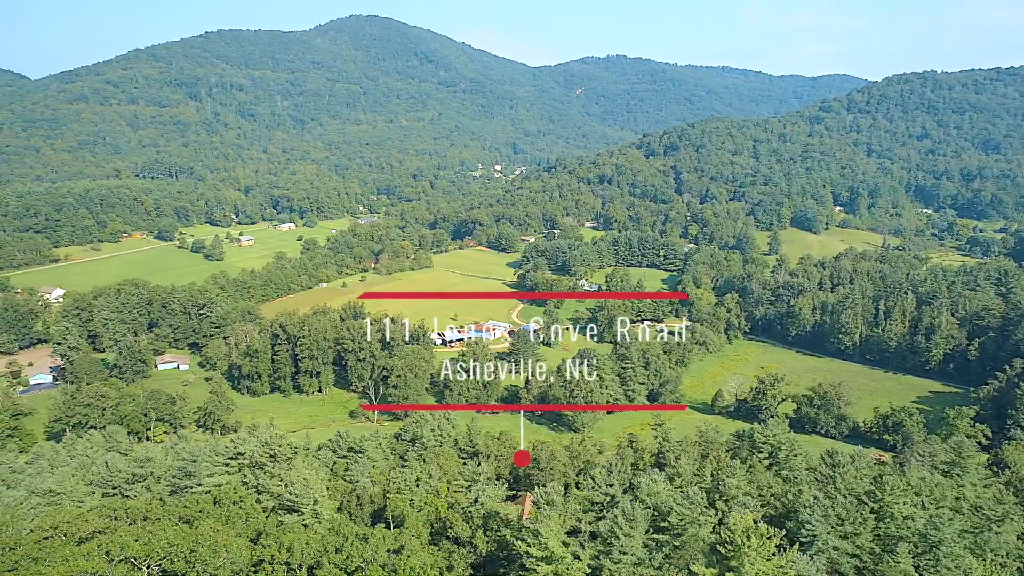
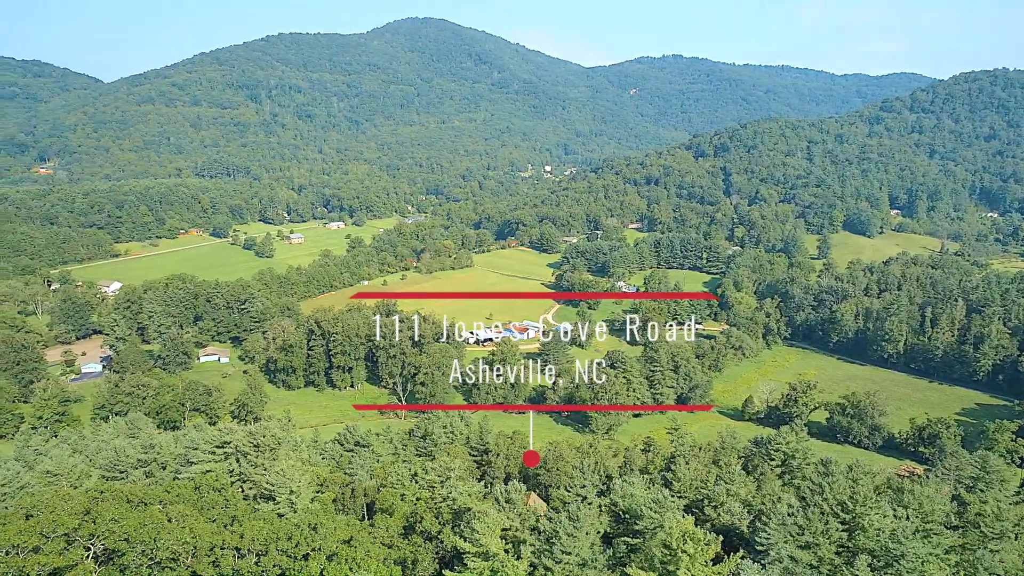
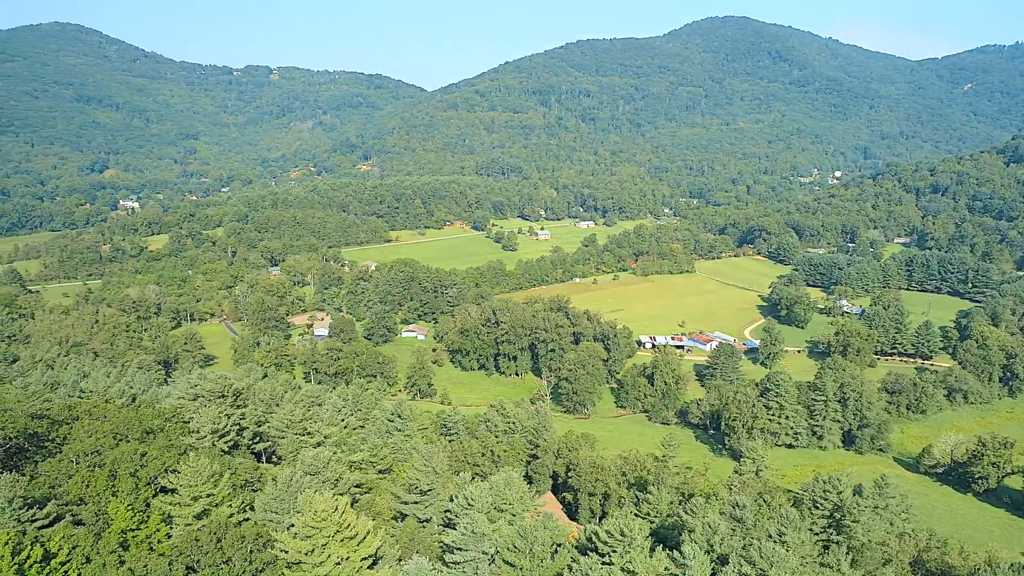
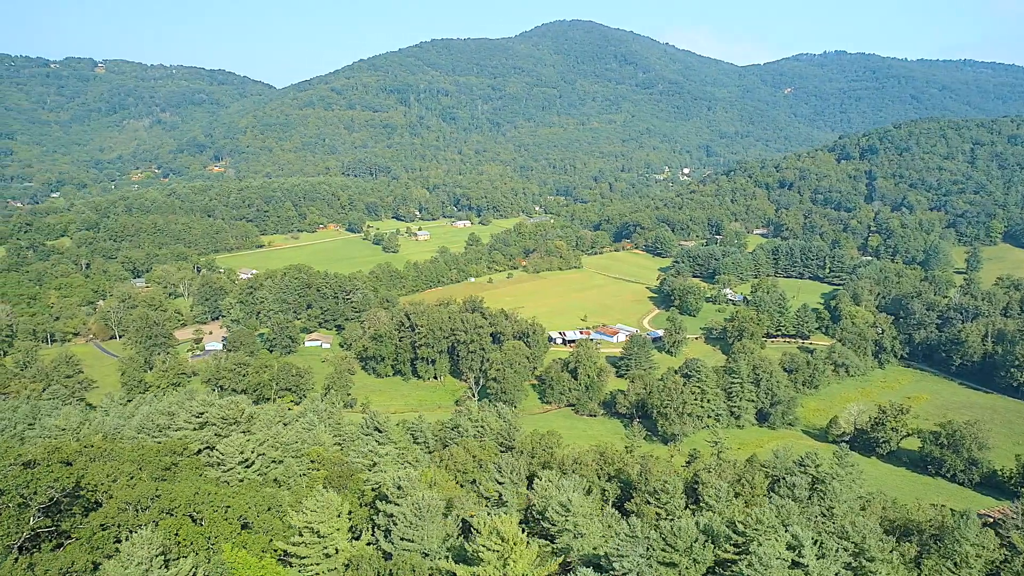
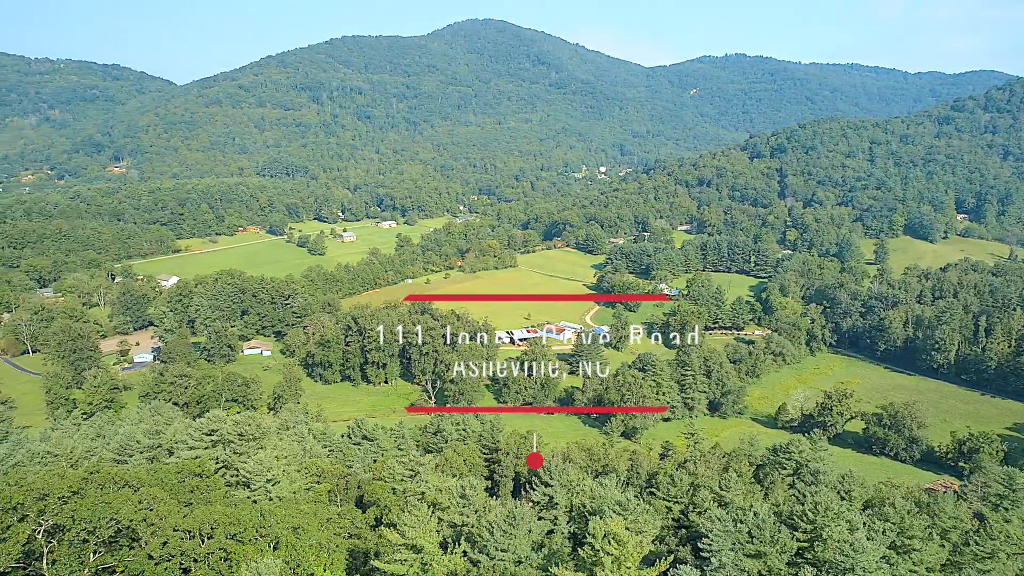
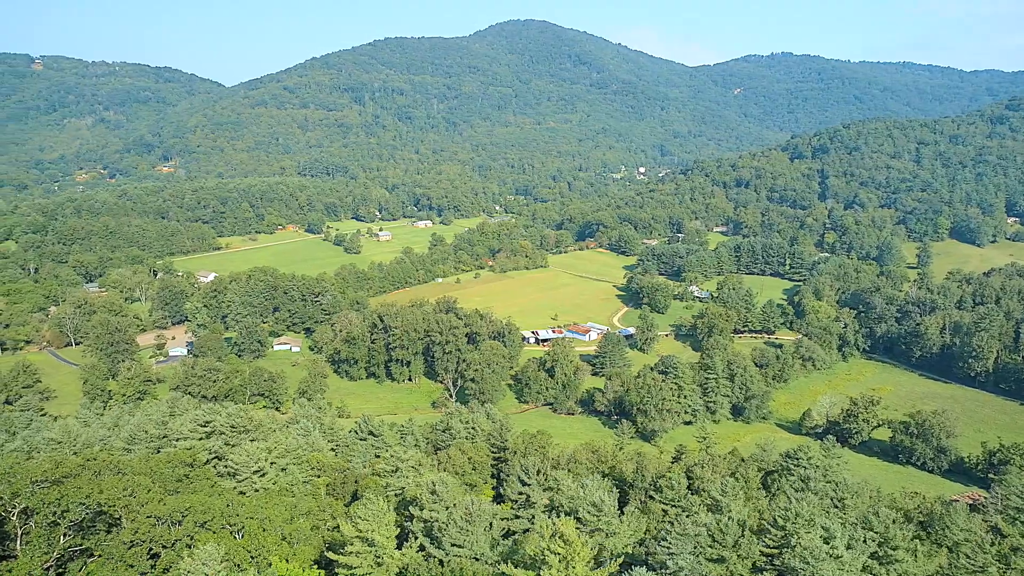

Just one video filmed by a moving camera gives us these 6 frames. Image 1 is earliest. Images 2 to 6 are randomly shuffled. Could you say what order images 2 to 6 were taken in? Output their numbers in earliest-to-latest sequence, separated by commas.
2, 5, 6, 4, 3
